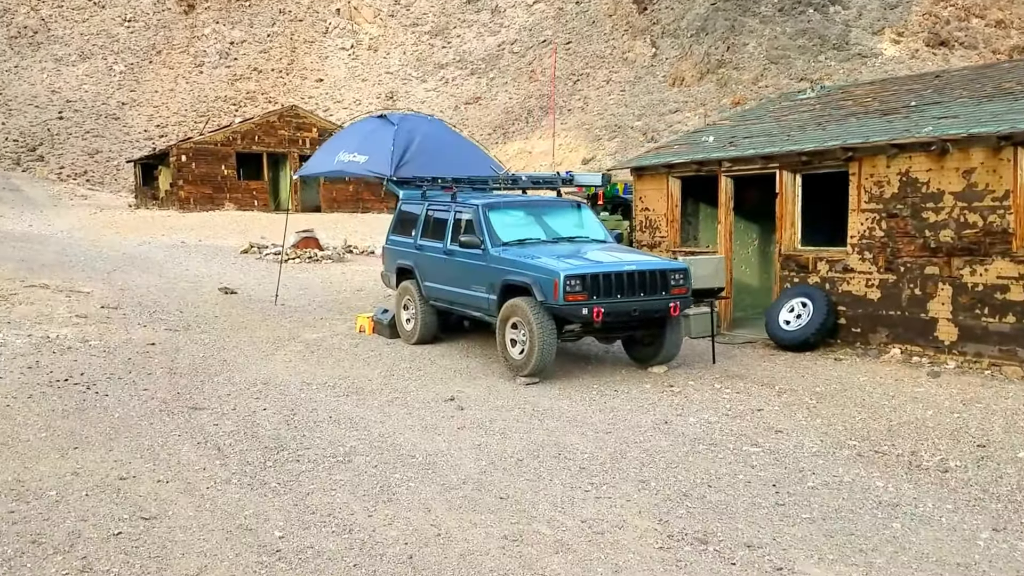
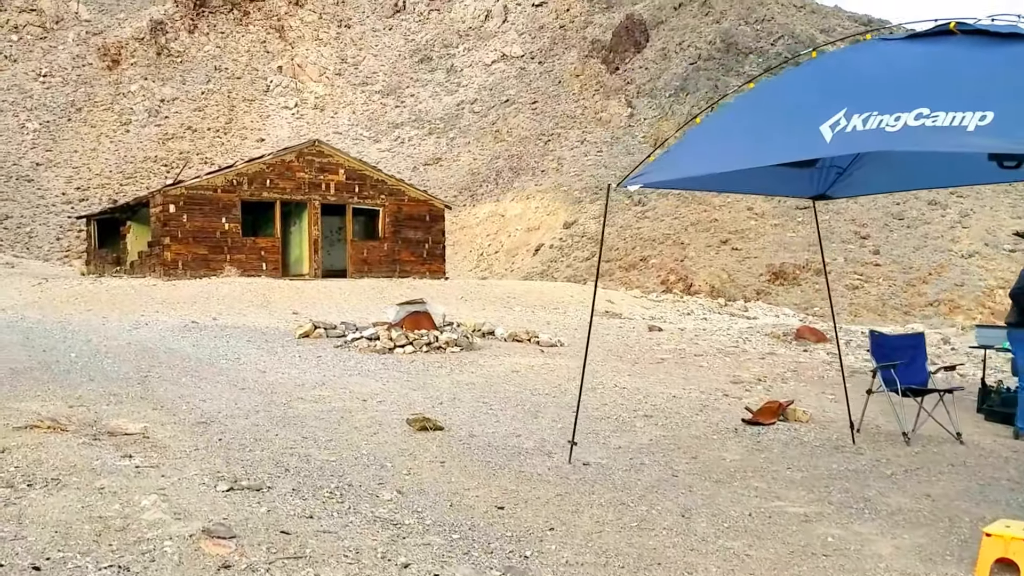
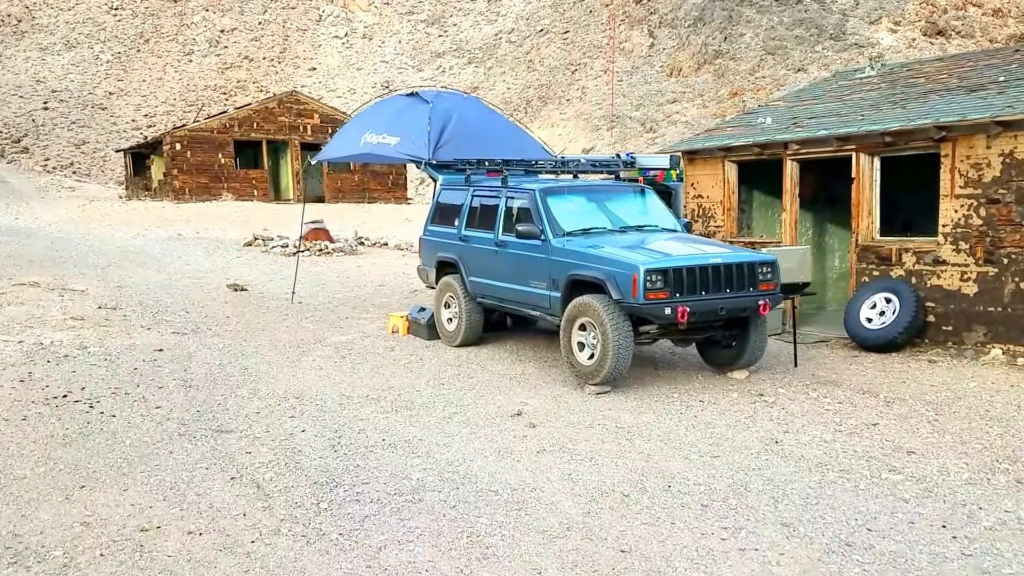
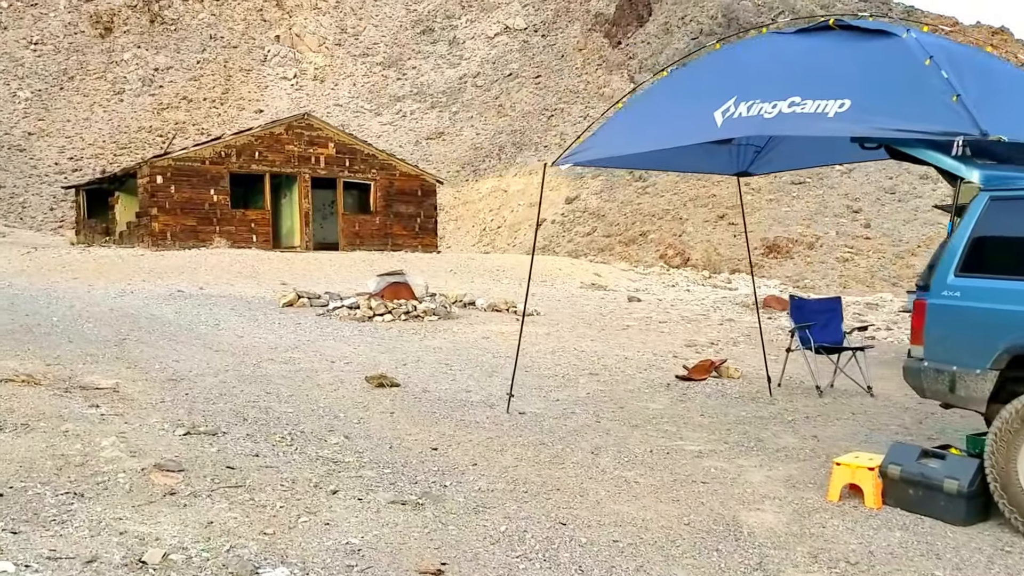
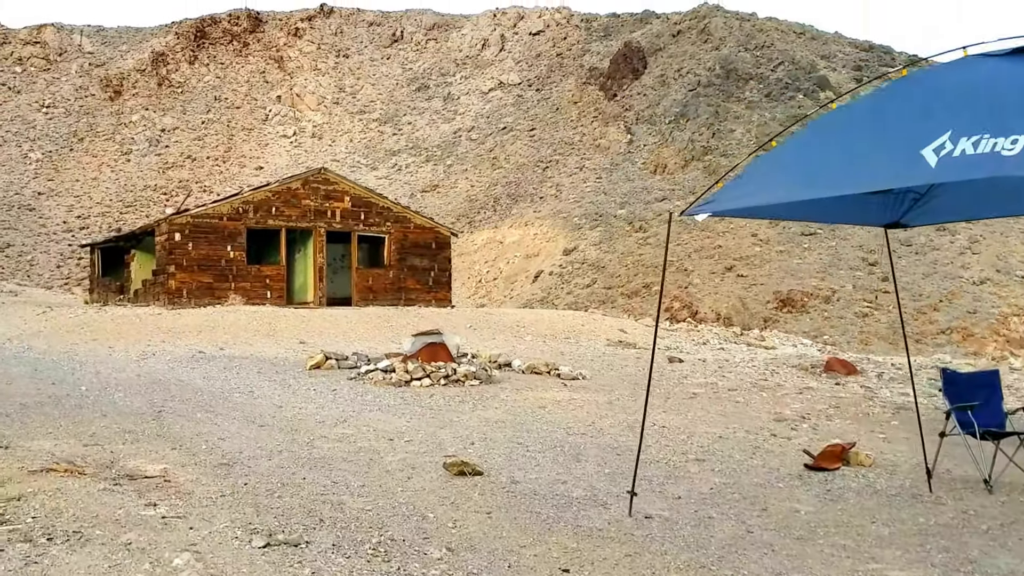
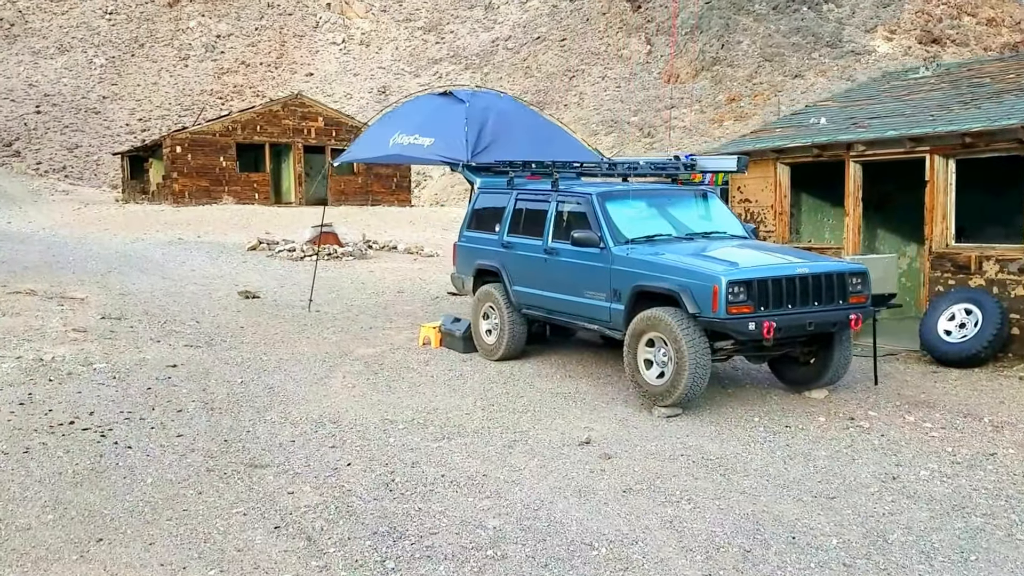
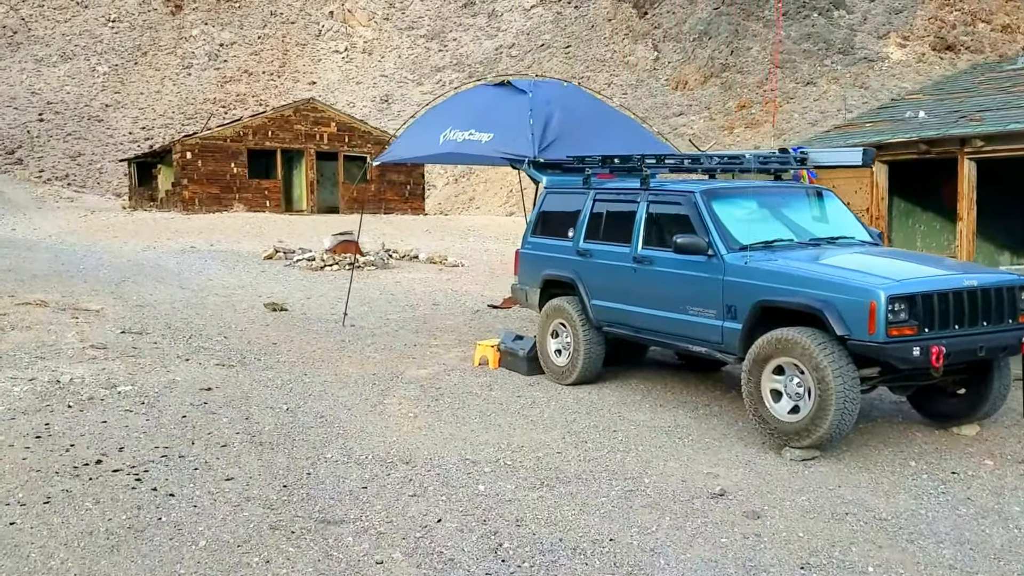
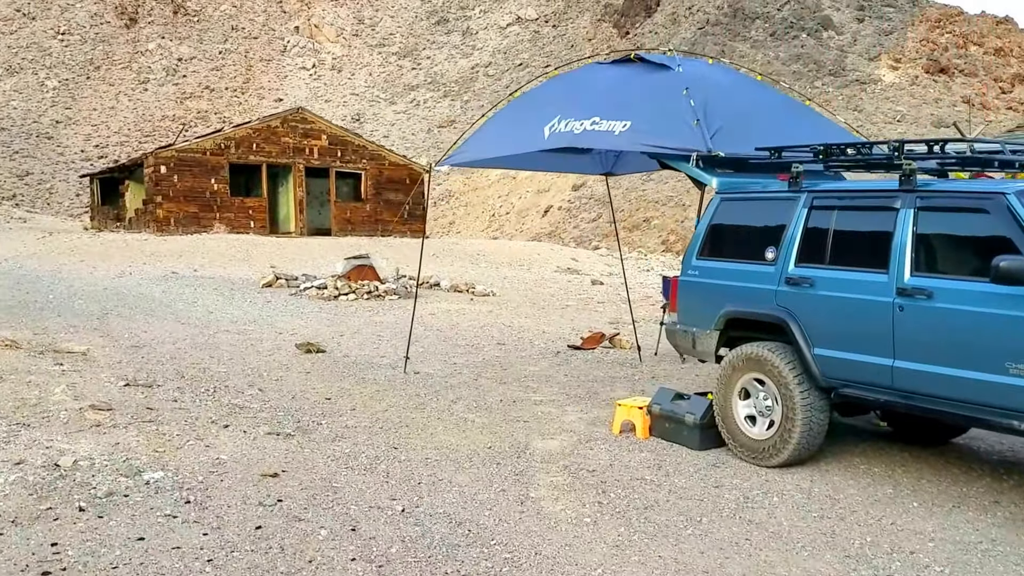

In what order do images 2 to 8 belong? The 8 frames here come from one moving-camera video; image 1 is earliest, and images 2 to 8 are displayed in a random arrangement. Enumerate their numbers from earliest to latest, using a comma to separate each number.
3, 6, 7, 8, 4, 2, 5
